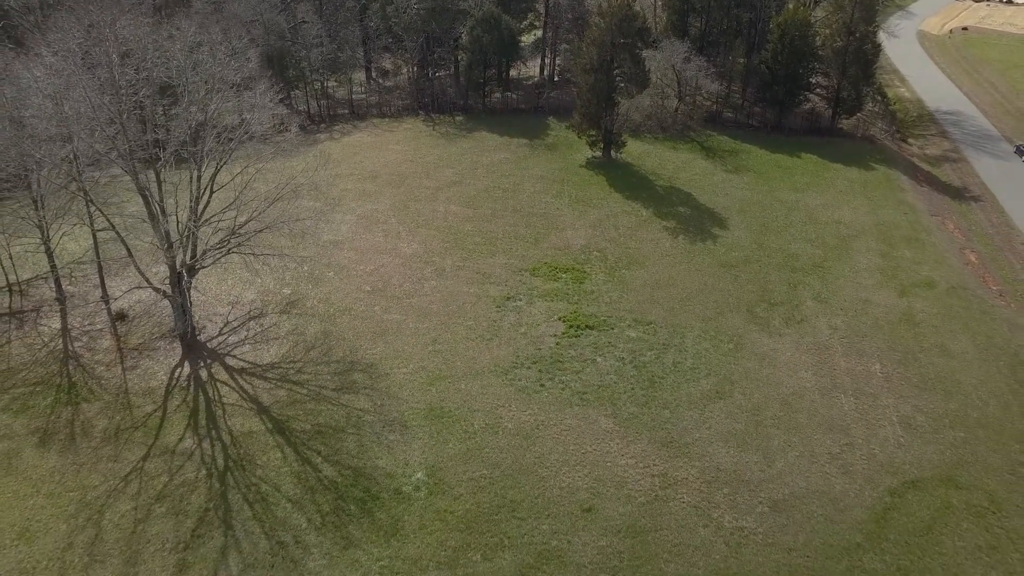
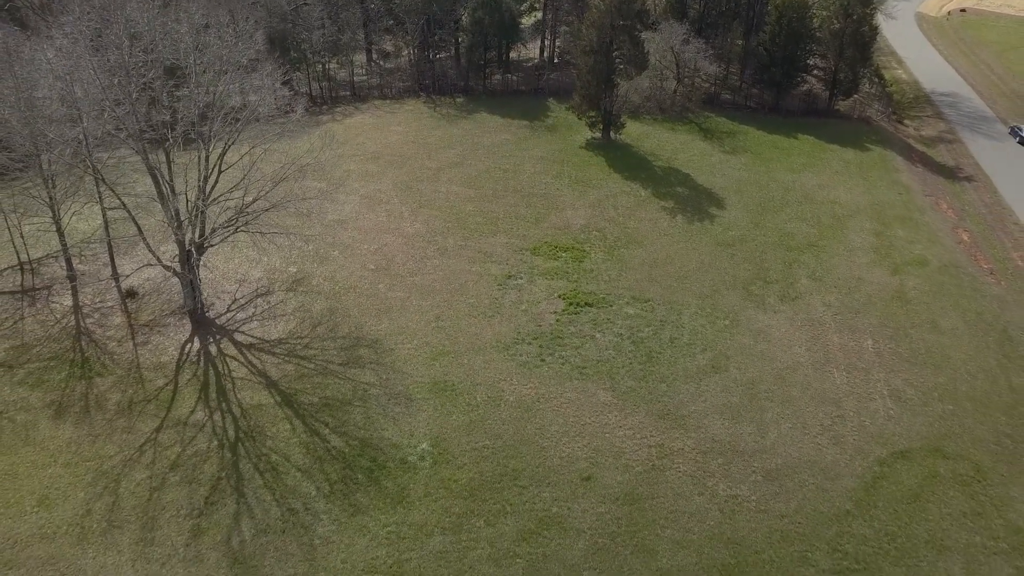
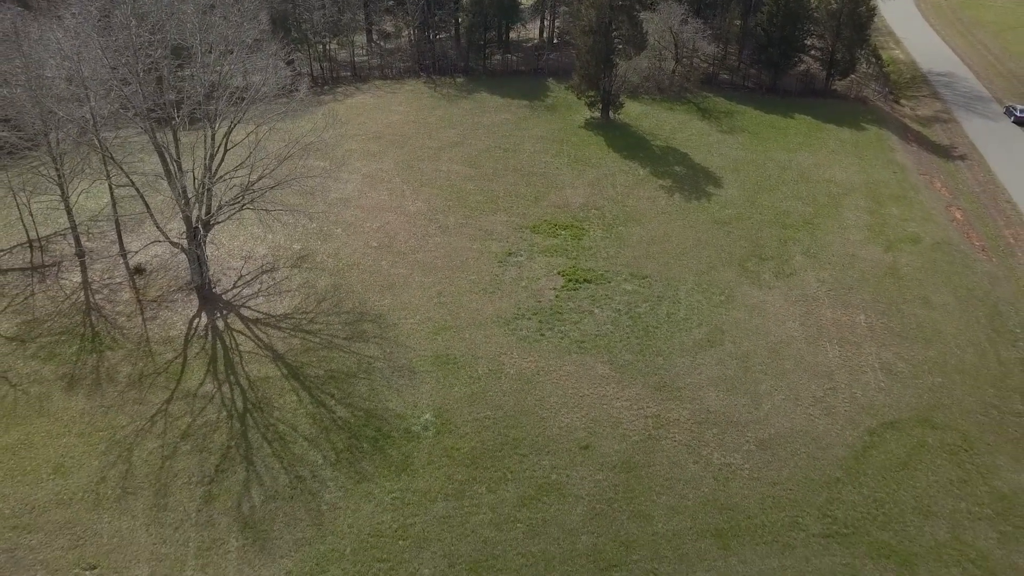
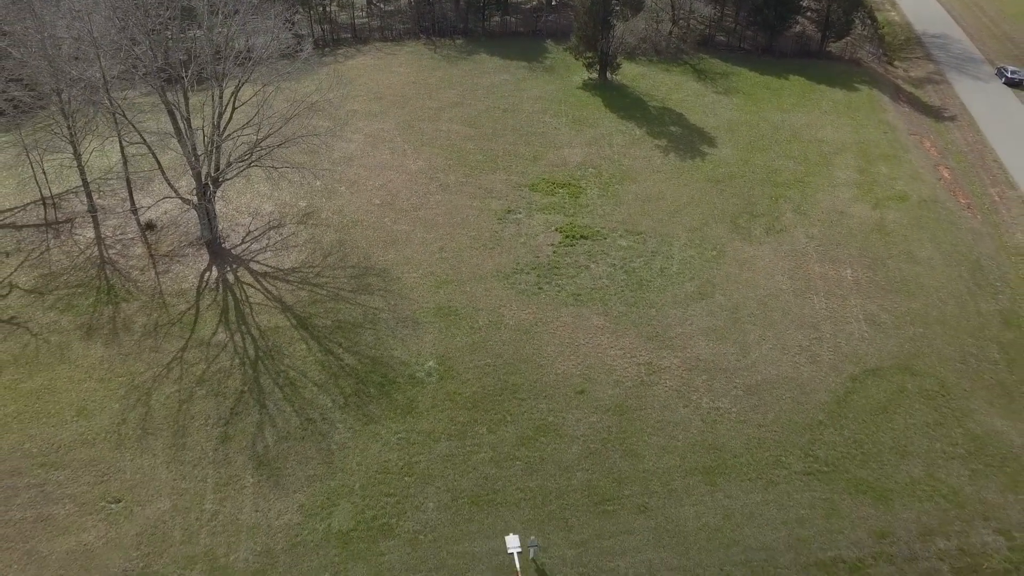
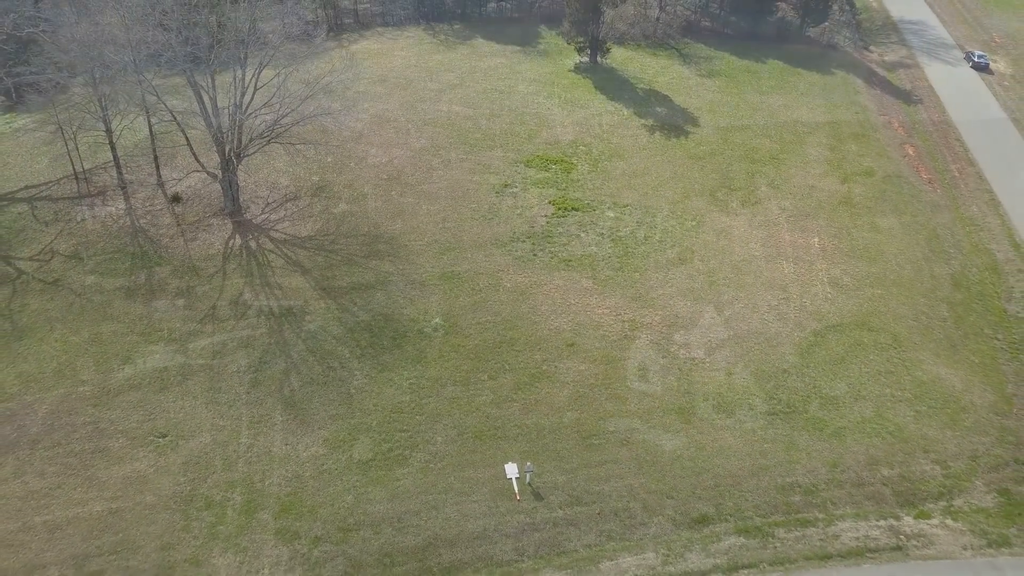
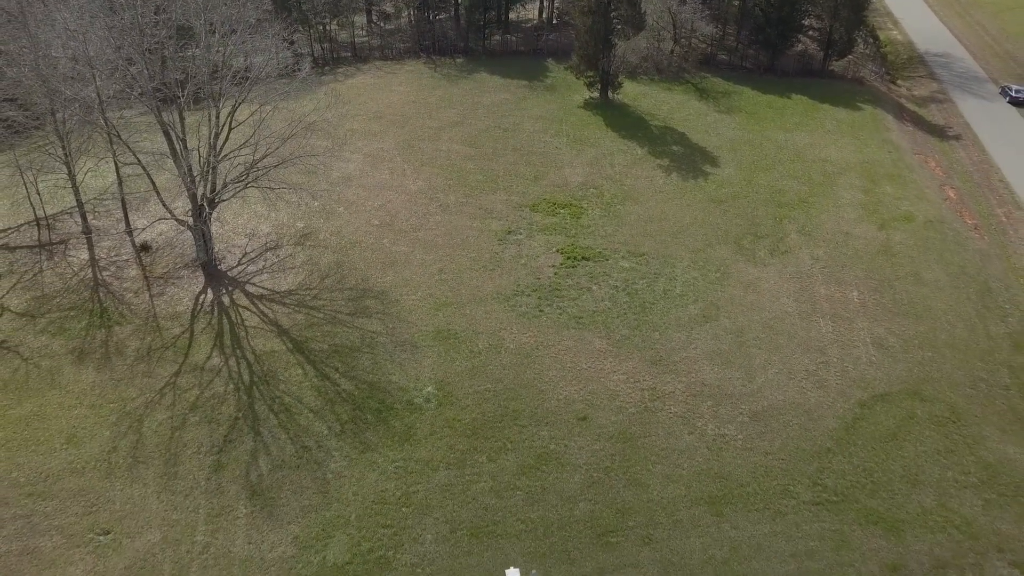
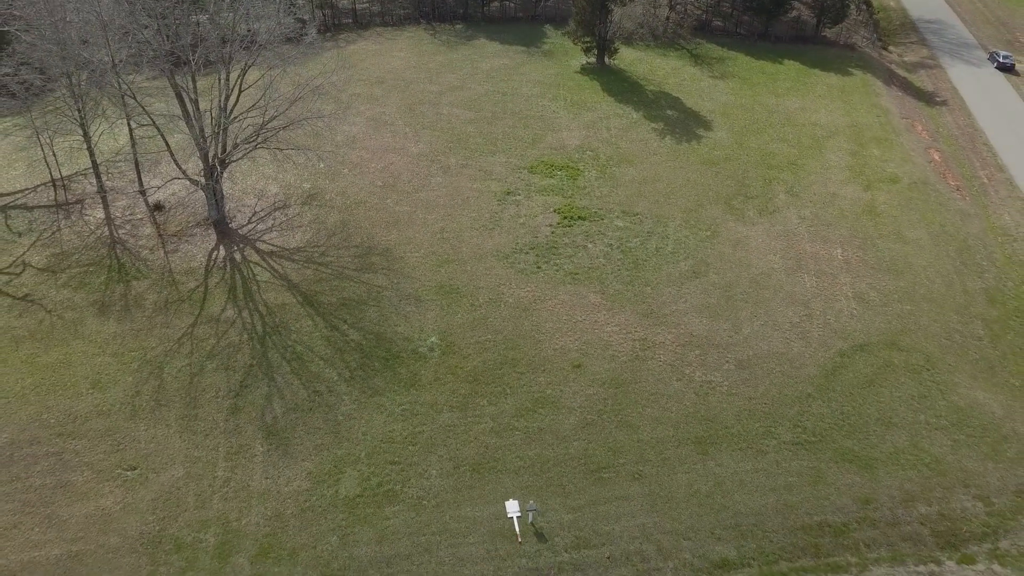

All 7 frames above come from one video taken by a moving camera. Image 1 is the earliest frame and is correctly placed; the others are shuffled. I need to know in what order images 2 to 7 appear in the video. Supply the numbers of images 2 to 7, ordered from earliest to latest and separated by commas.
2, 3, 6, 4, 7, 5
